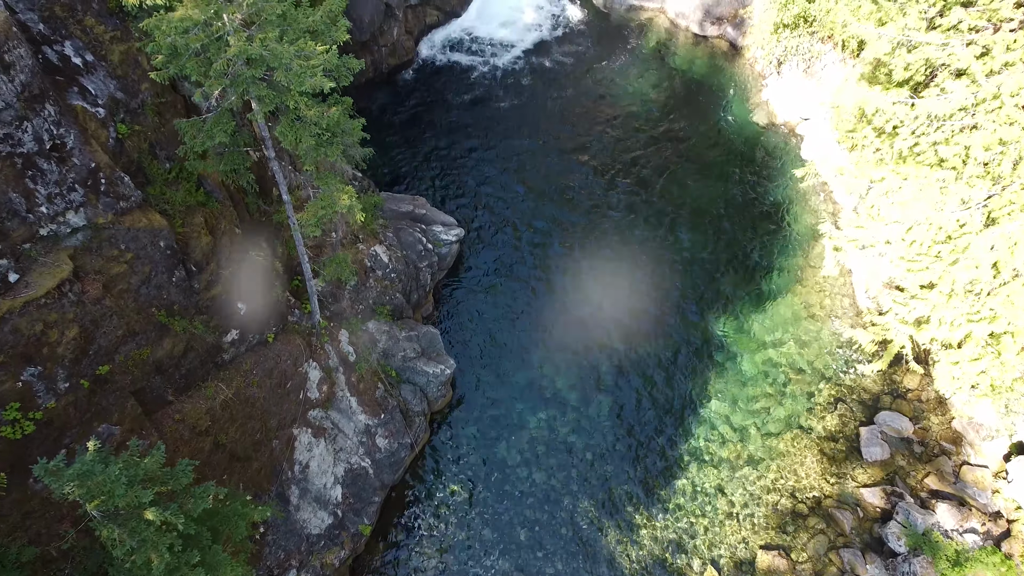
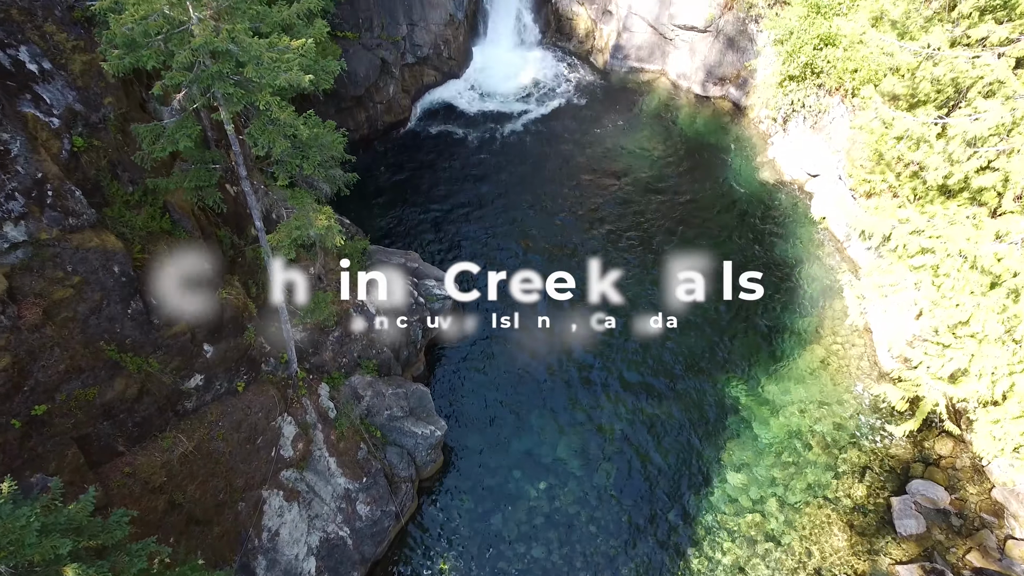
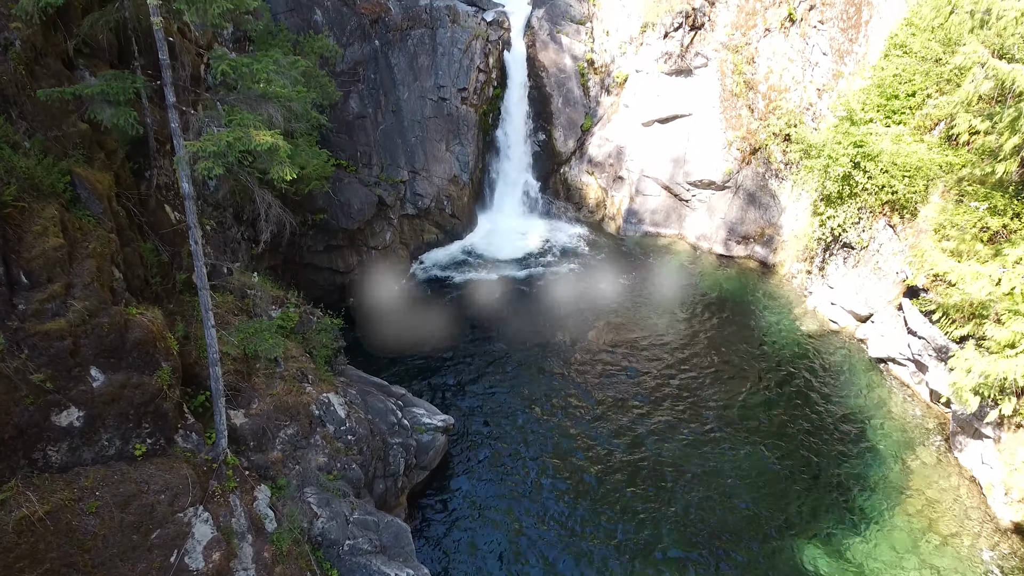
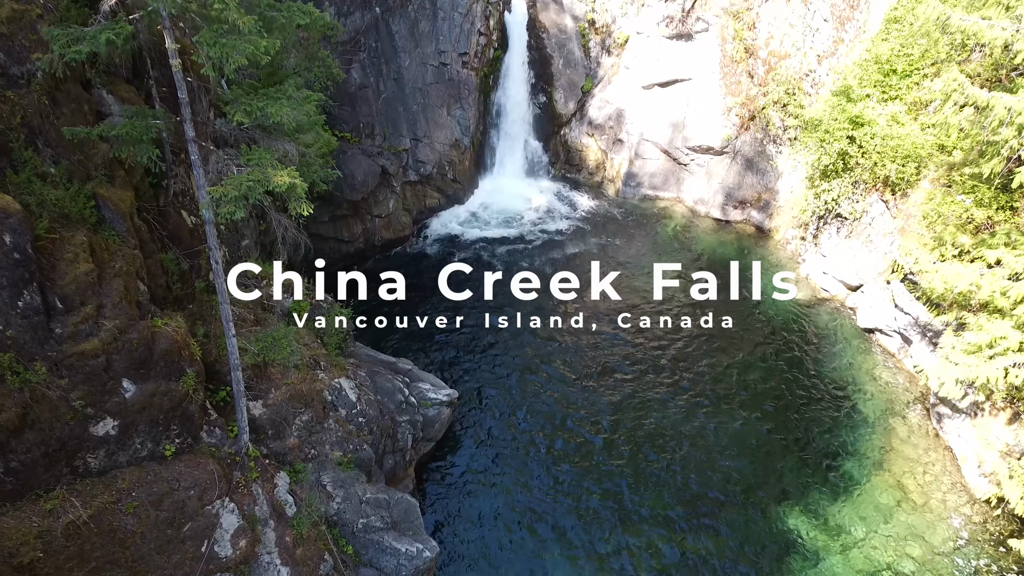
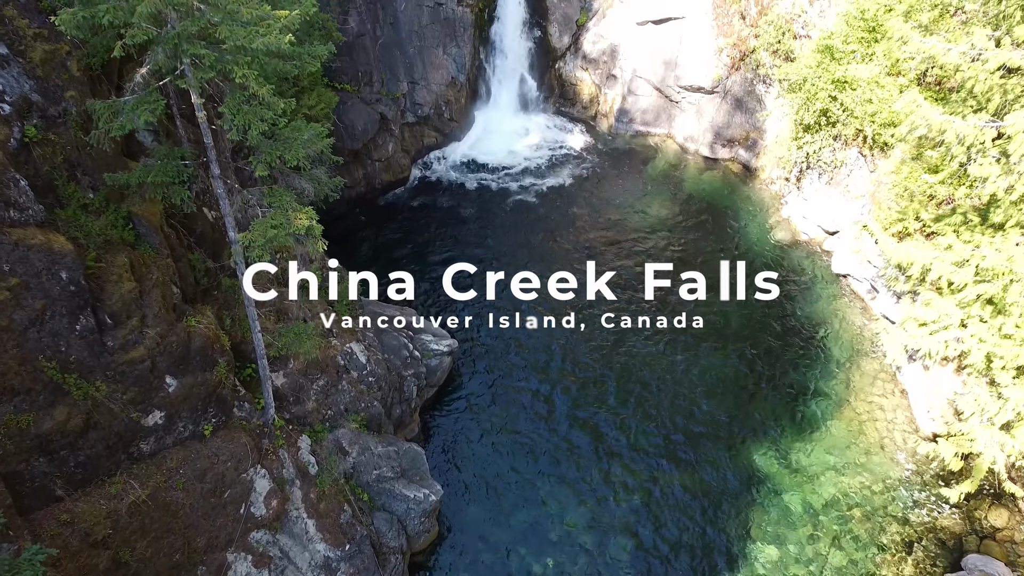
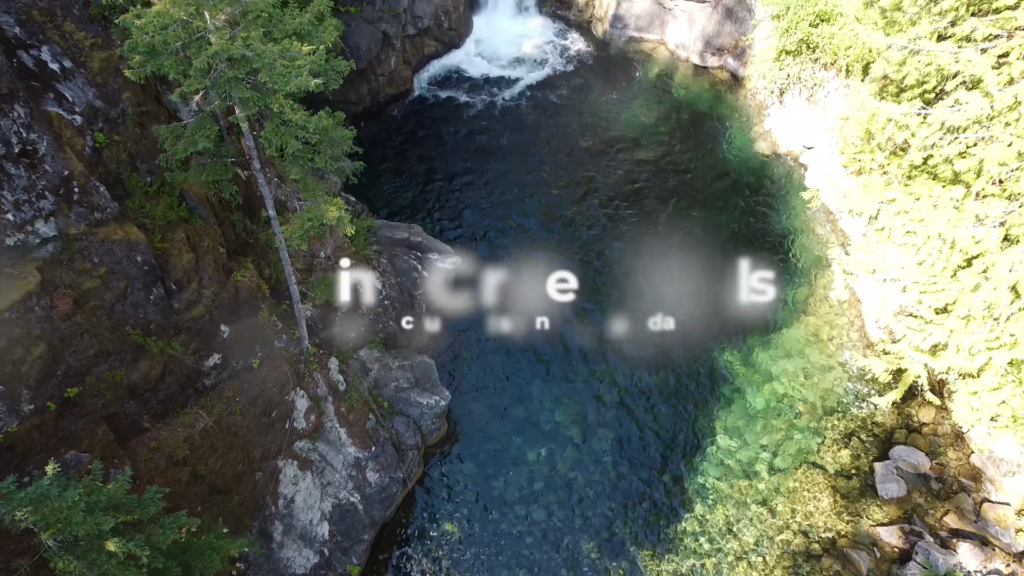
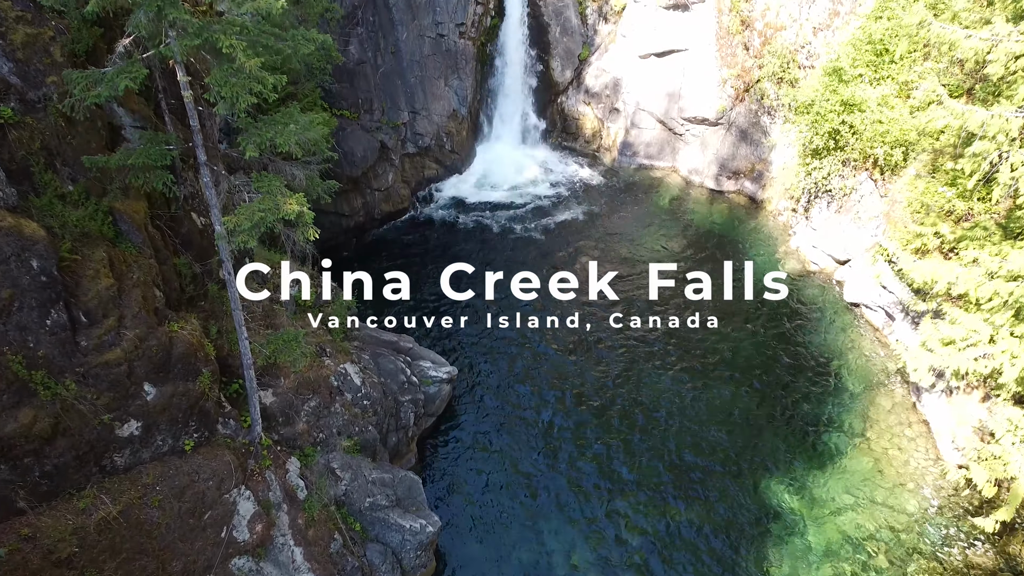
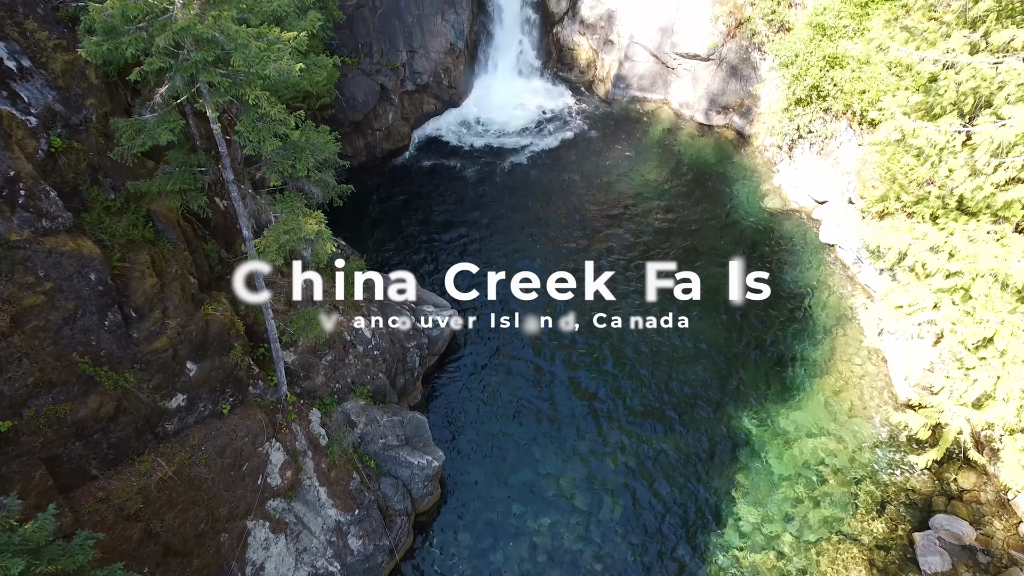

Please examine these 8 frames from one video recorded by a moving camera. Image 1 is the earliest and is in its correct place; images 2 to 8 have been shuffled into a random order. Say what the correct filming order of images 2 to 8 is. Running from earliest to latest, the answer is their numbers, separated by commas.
6, 2, 8, 5, 7, 4, 3
